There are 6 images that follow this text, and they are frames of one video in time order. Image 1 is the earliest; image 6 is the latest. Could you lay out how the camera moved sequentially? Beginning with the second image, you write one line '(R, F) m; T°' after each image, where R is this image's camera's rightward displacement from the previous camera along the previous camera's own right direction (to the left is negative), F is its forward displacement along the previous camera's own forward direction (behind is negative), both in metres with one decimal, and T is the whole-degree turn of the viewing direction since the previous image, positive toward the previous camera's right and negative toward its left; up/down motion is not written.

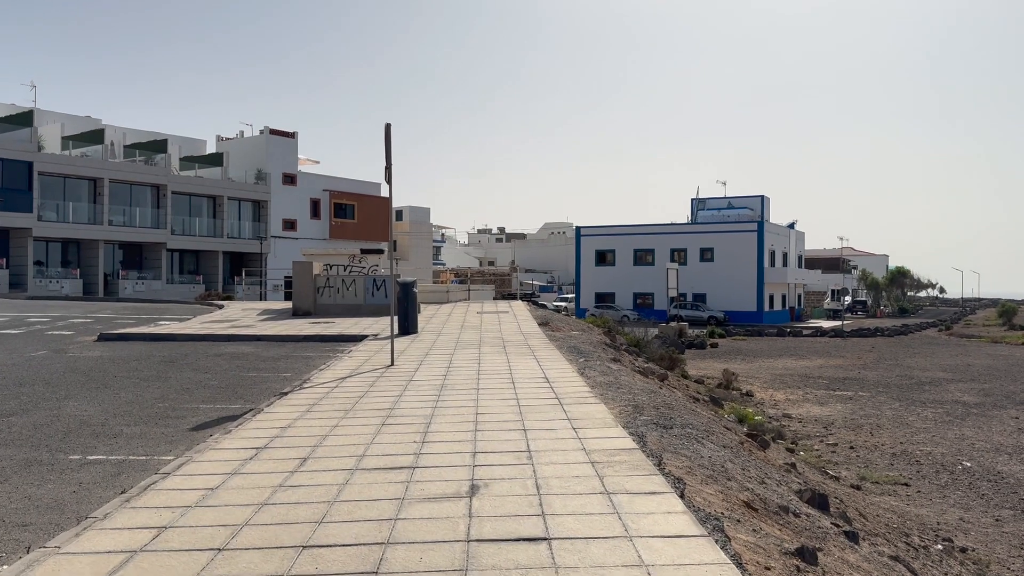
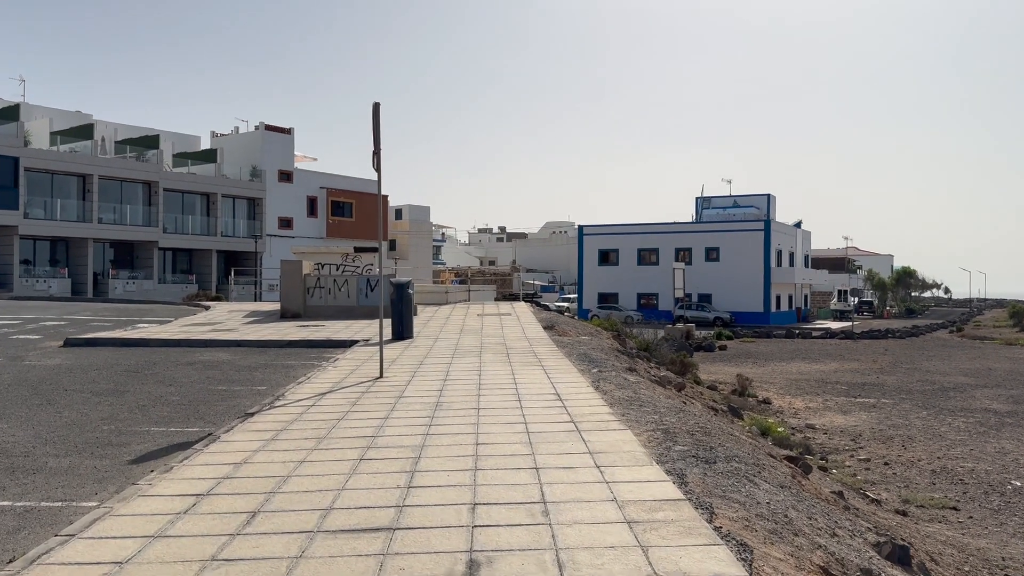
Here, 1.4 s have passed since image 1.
(-0.1, +1.5) m; 0°
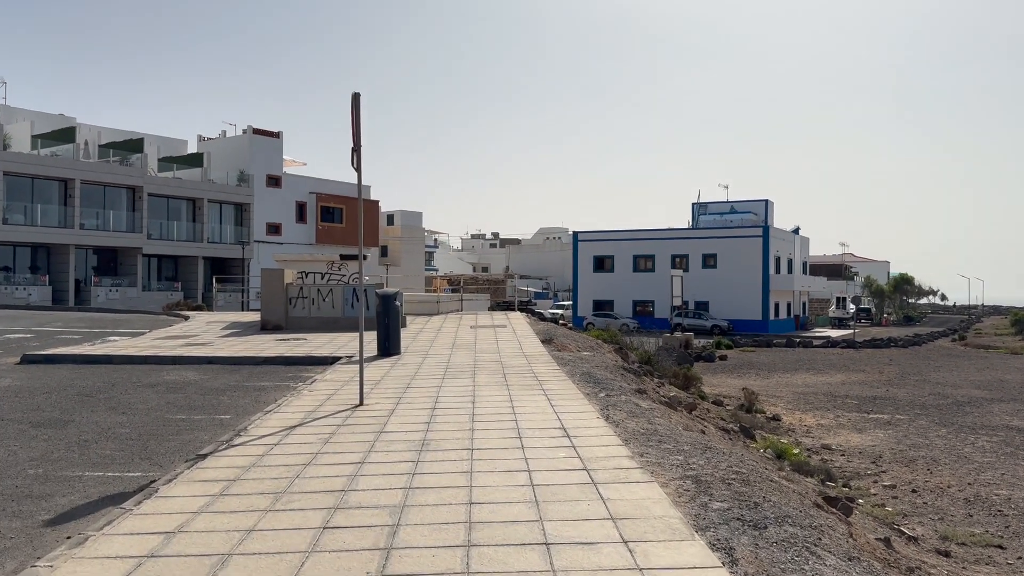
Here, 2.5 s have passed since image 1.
(-0.1, +1.3) m; 0°
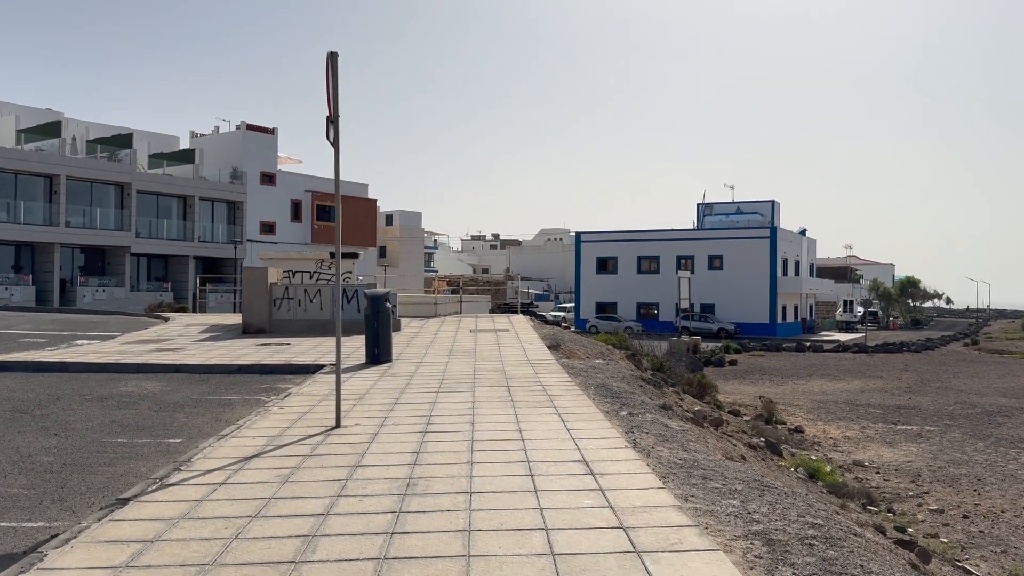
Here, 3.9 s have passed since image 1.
(-0.1, +1.6) m; 0°
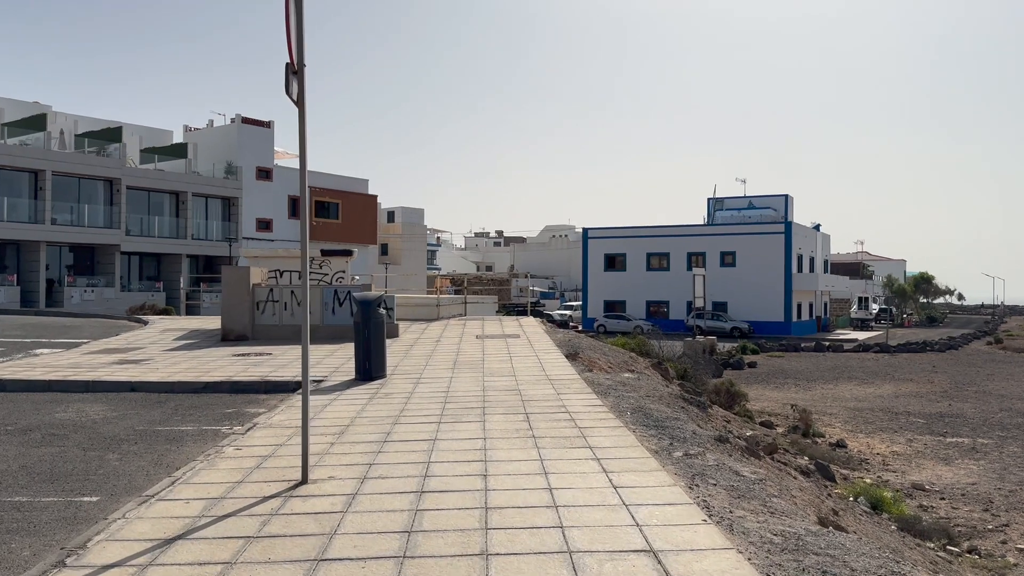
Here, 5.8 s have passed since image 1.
(-0.1, +2.0) m; 0°
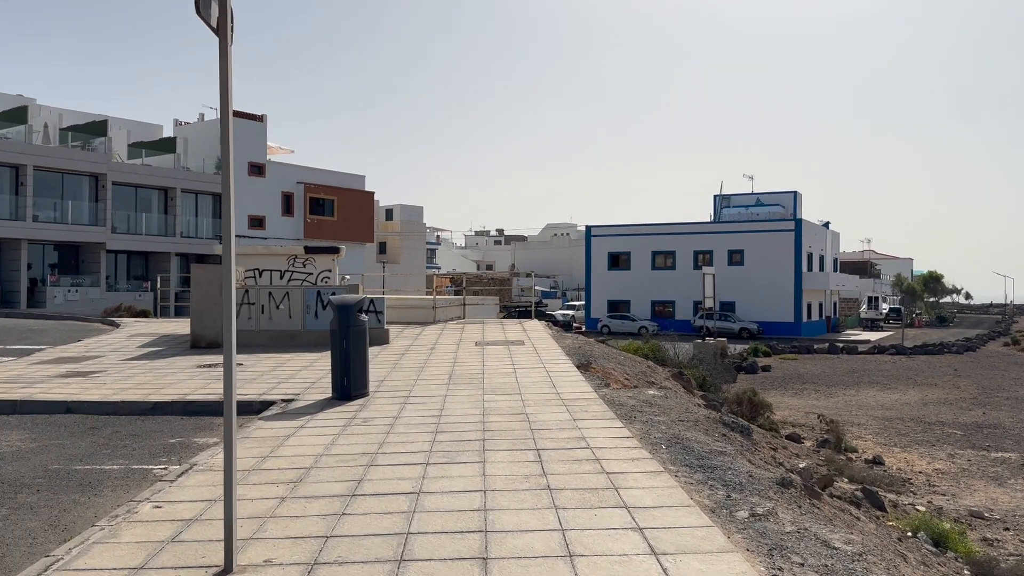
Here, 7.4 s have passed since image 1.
(-0.1, +1.7) m; 0°
